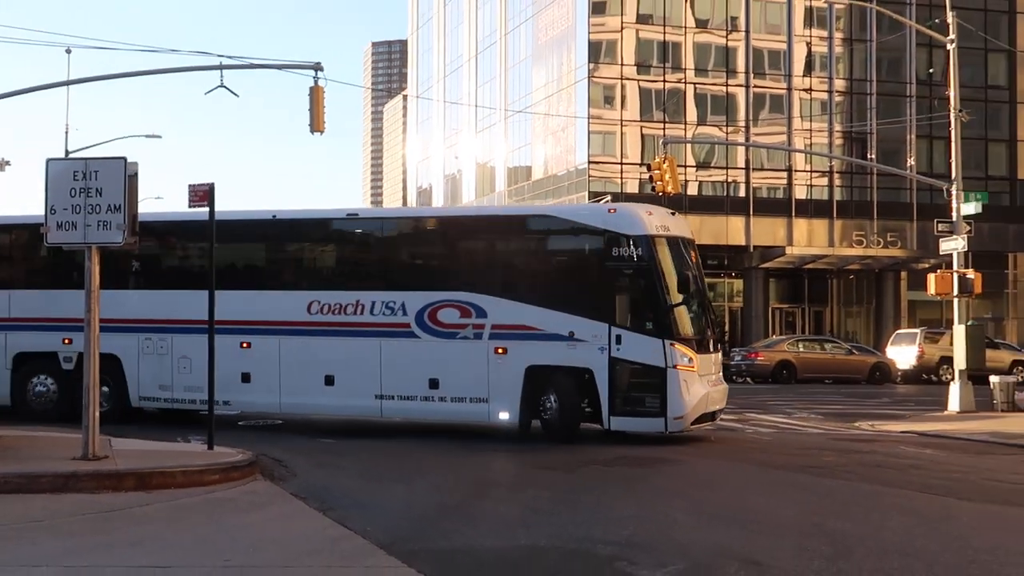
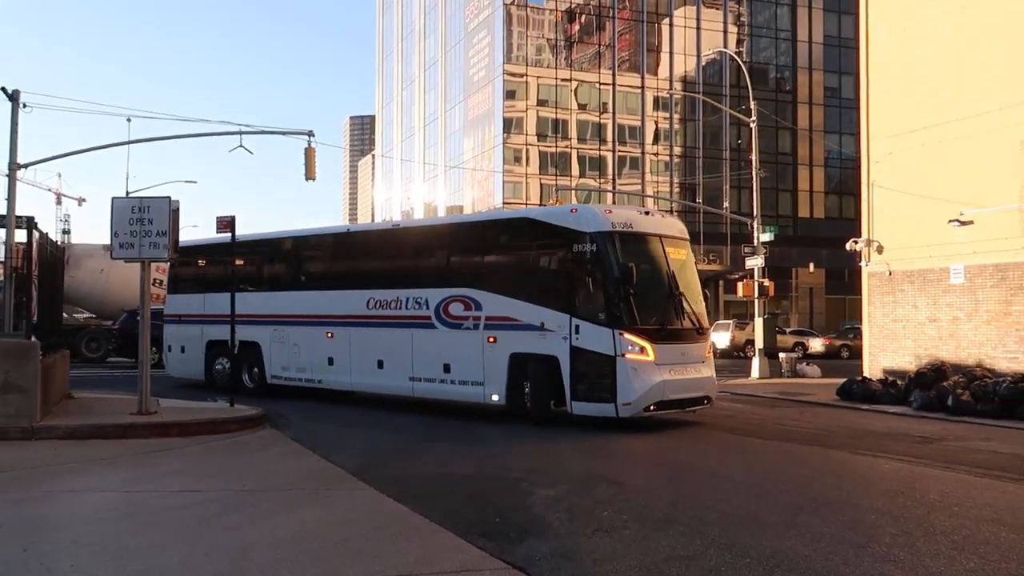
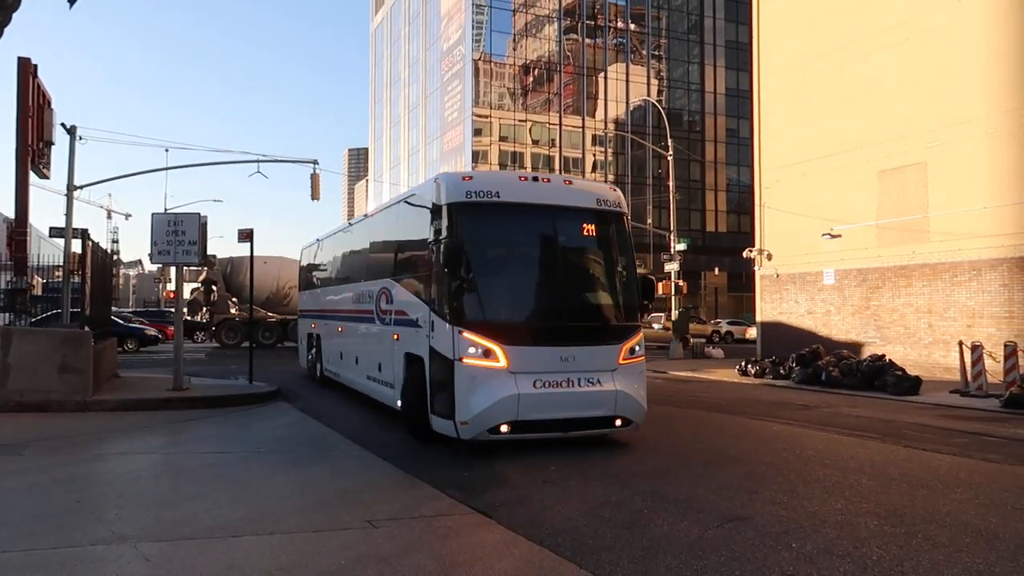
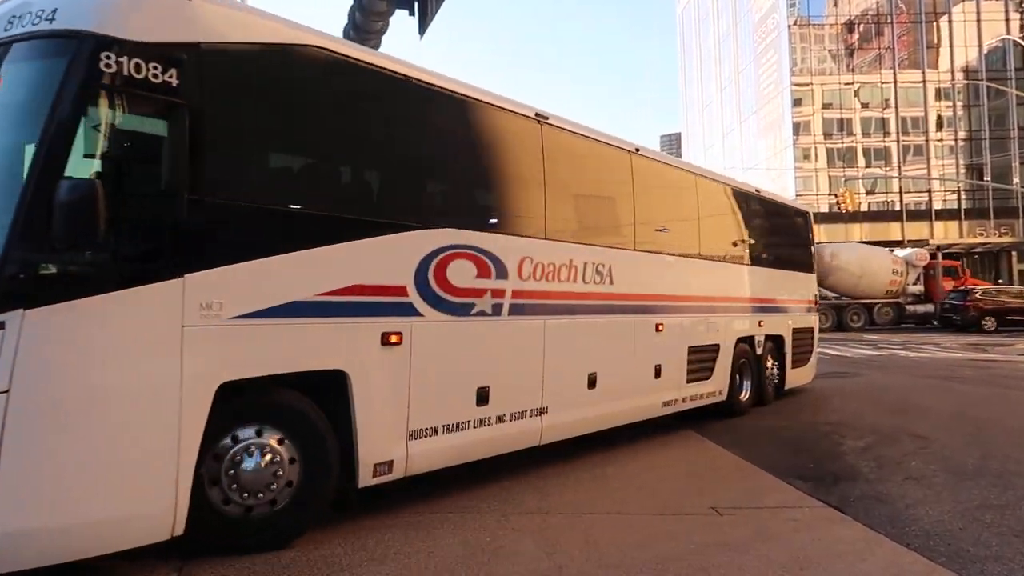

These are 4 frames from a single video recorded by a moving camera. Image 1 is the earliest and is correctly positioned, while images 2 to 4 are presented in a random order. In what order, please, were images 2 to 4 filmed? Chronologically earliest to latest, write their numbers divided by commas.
2, 3, 4
